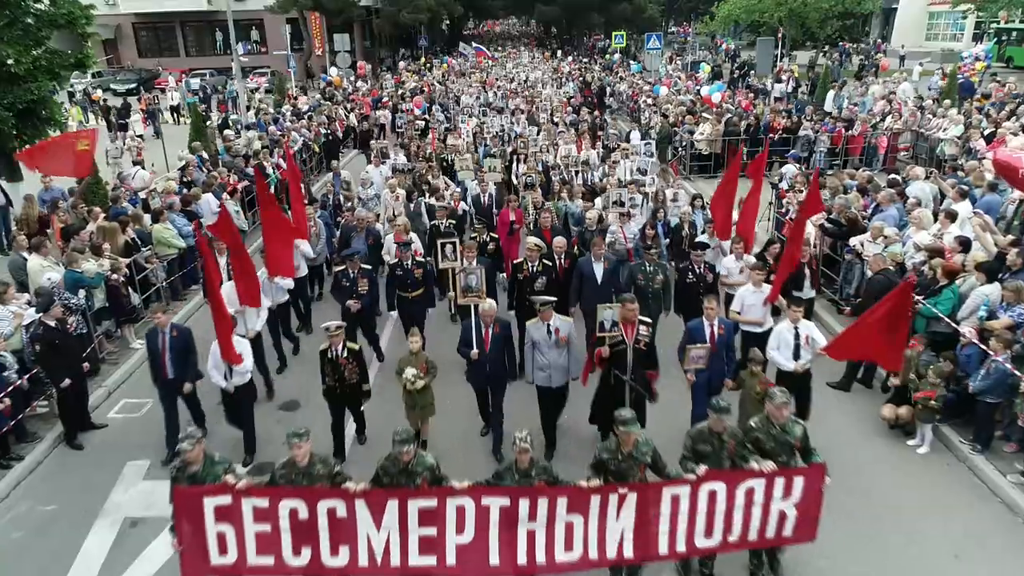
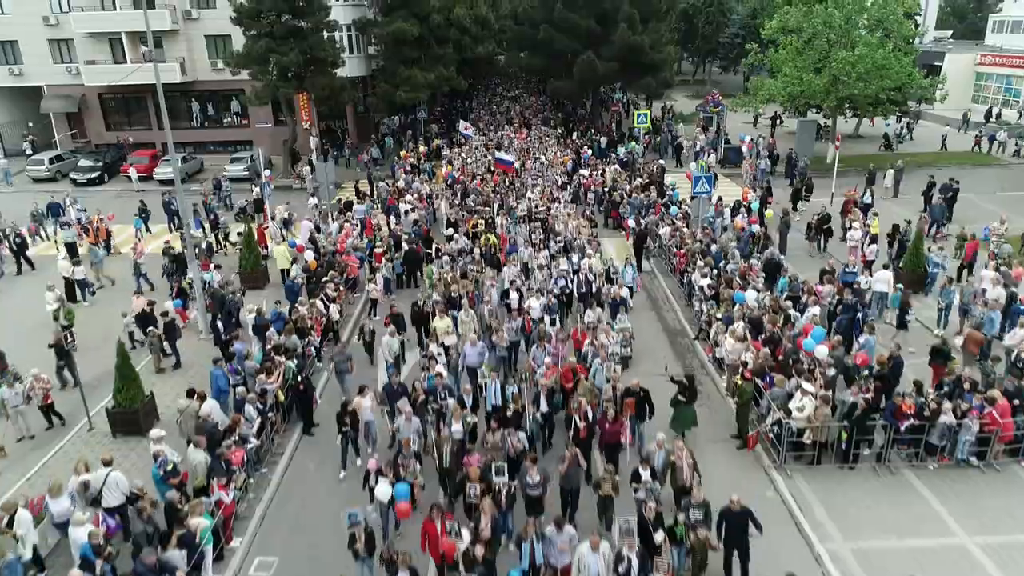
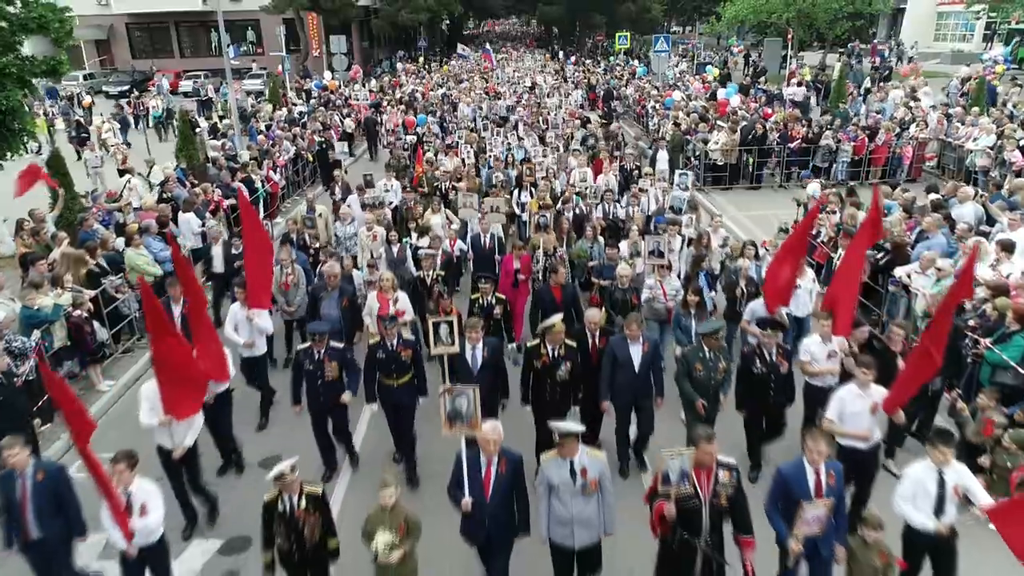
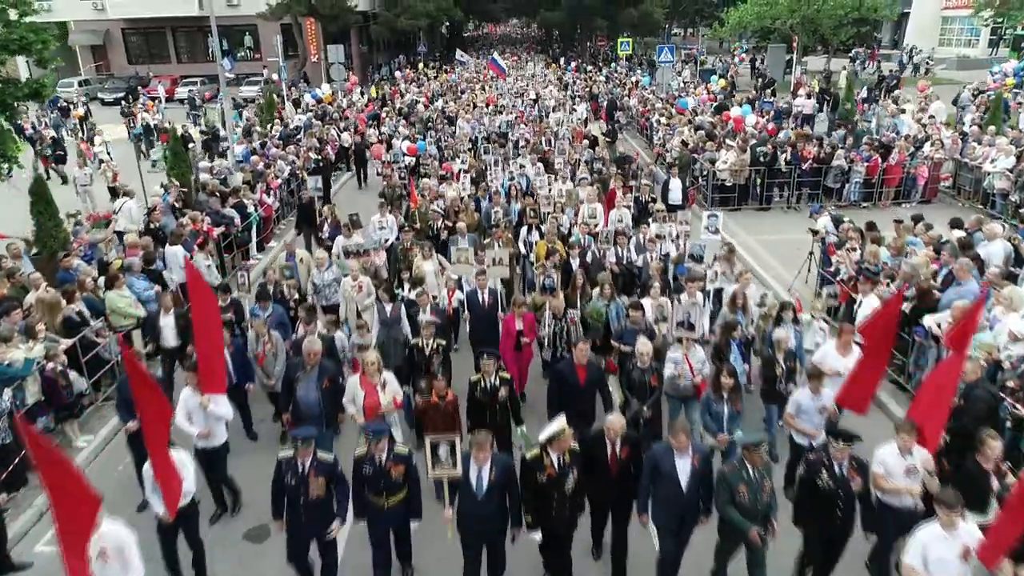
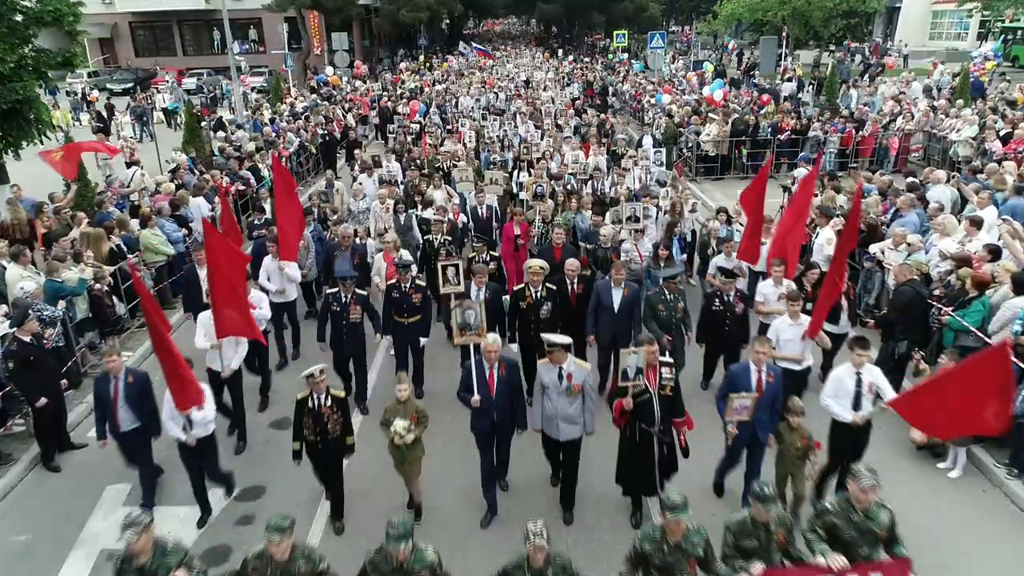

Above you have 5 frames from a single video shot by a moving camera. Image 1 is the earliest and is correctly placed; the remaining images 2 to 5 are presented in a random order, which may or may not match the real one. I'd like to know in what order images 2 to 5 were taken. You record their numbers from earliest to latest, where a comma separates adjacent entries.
5, 3, 4, 2
